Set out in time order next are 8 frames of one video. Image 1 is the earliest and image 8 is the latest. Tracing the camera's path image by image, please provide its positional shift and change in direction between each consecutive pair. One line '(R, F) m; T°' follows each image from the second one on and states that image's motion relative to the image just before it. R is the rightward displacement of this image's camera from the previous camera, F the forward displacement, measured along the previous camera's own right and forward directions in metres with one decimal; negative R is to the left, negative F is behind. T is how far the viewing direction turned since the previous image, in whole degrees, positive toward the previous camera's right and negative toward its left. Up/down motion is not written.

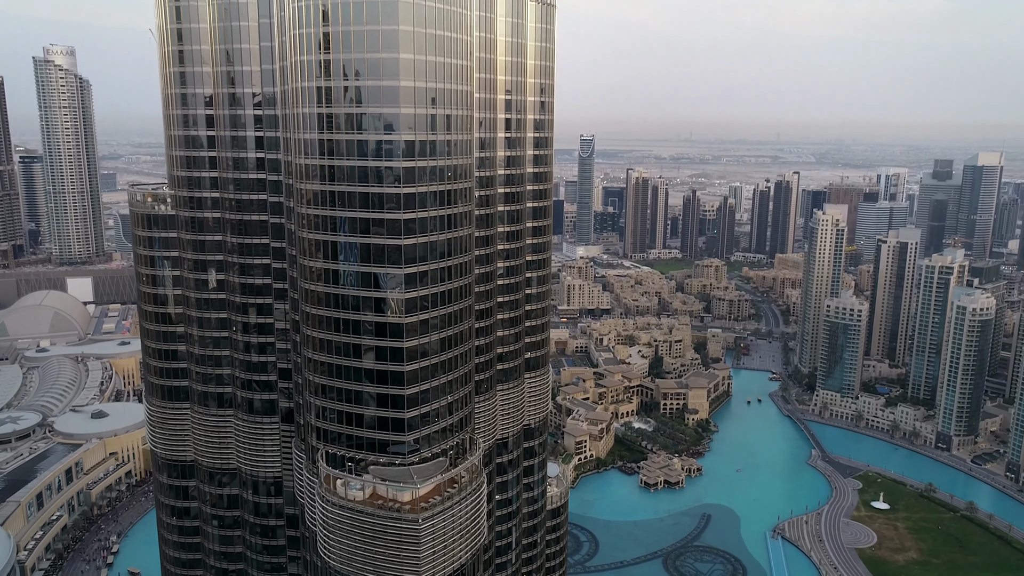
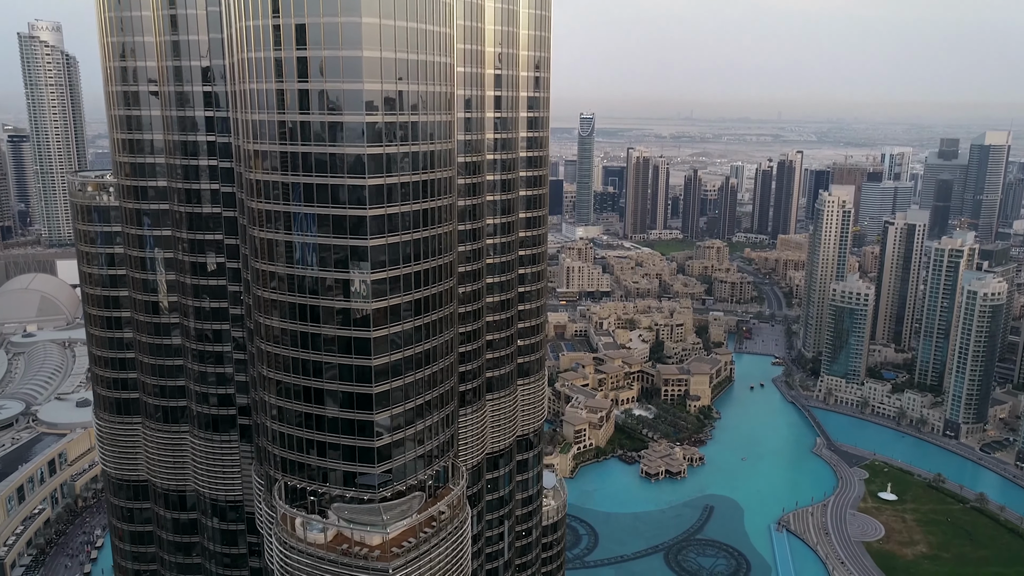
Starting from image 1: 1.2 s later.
(+0.4, +4.4) m; 0°
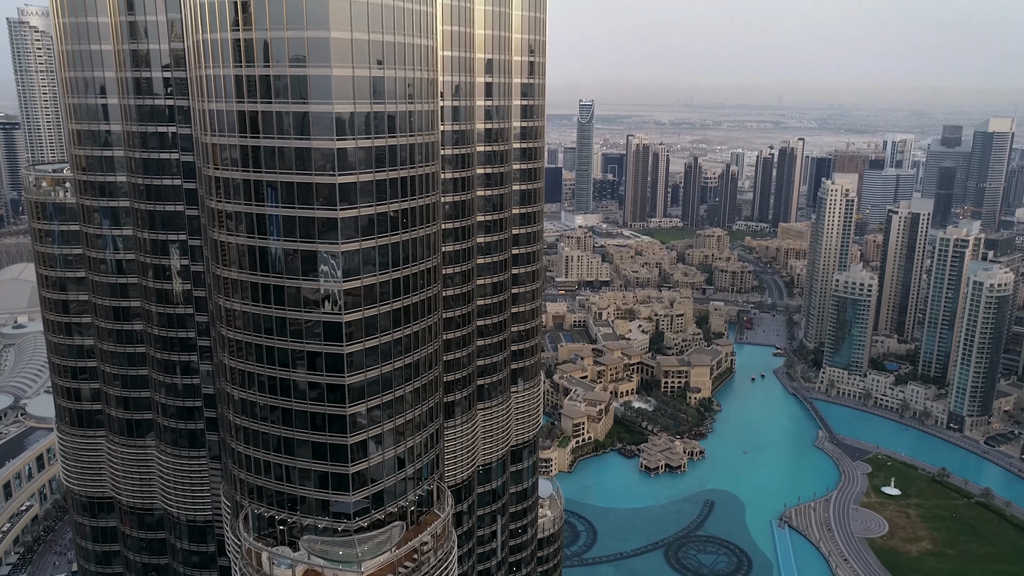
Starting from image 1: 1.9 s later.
(+0.3, +2.6) m; 0°
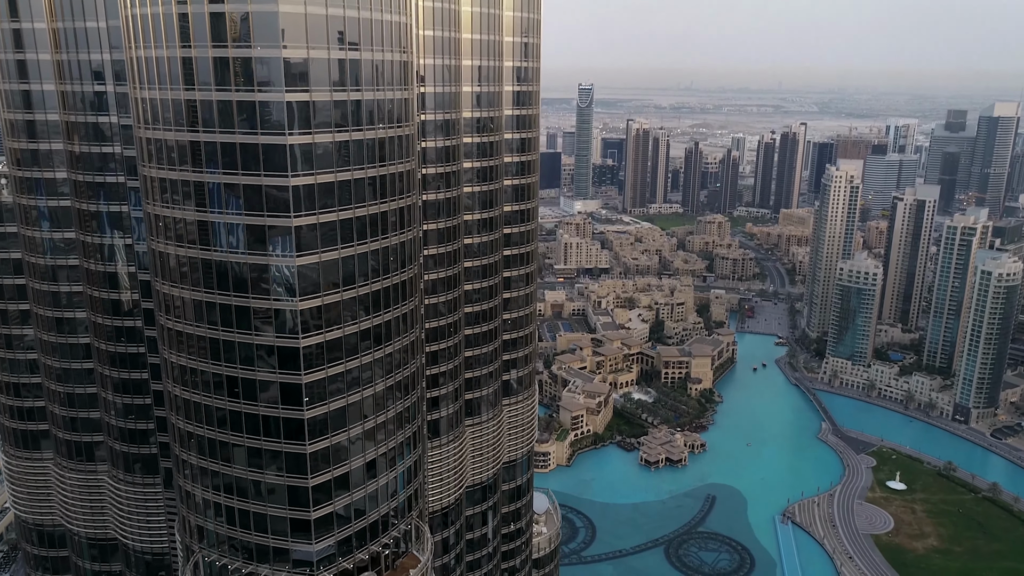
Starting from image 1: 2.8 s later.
(+0.3, +3.2) m; 0°
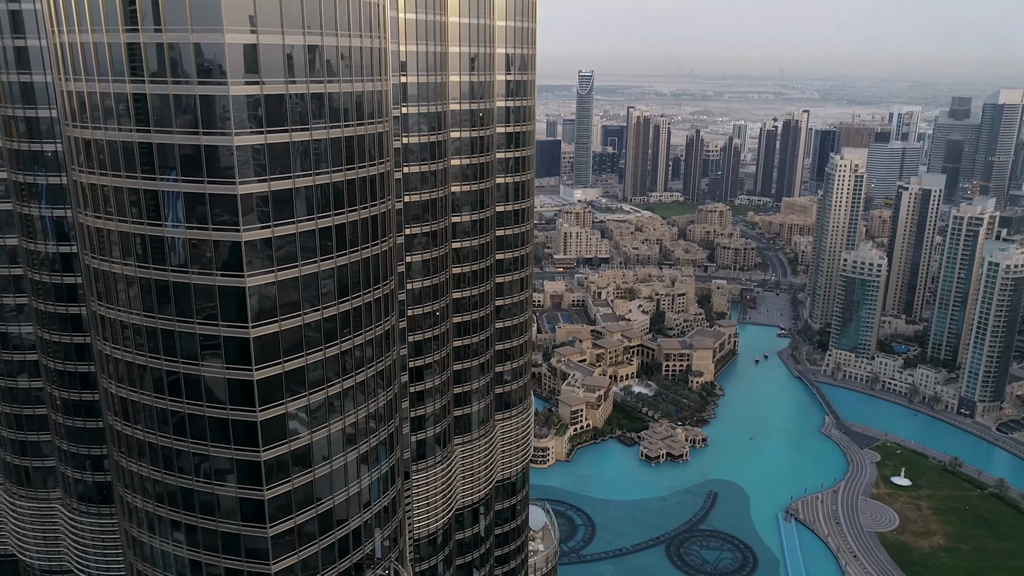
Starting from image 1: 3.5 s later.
(+0.3, +2.6) m; 0°
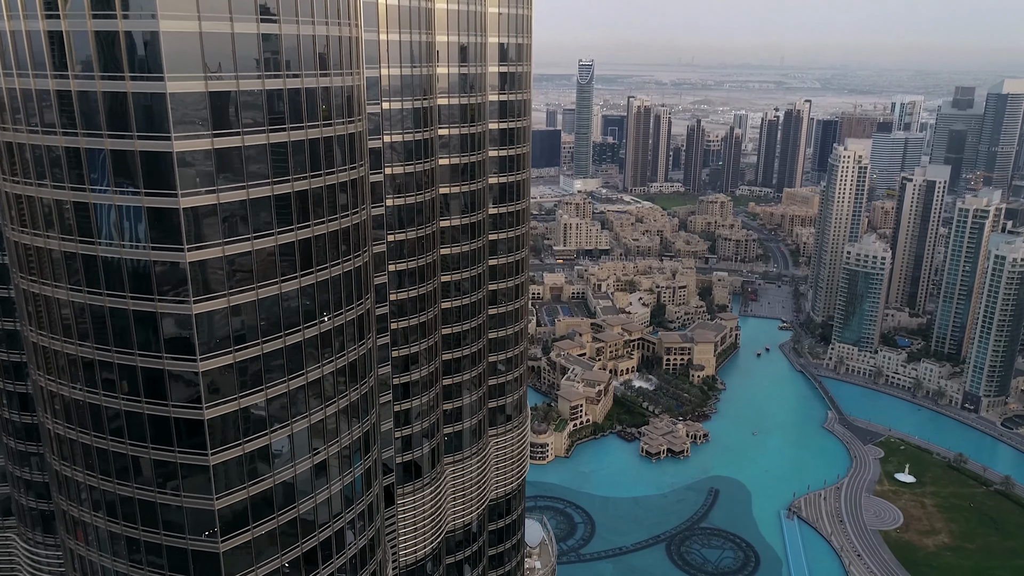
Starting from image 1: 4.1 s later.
(+0.2, +2.0) m; 0°
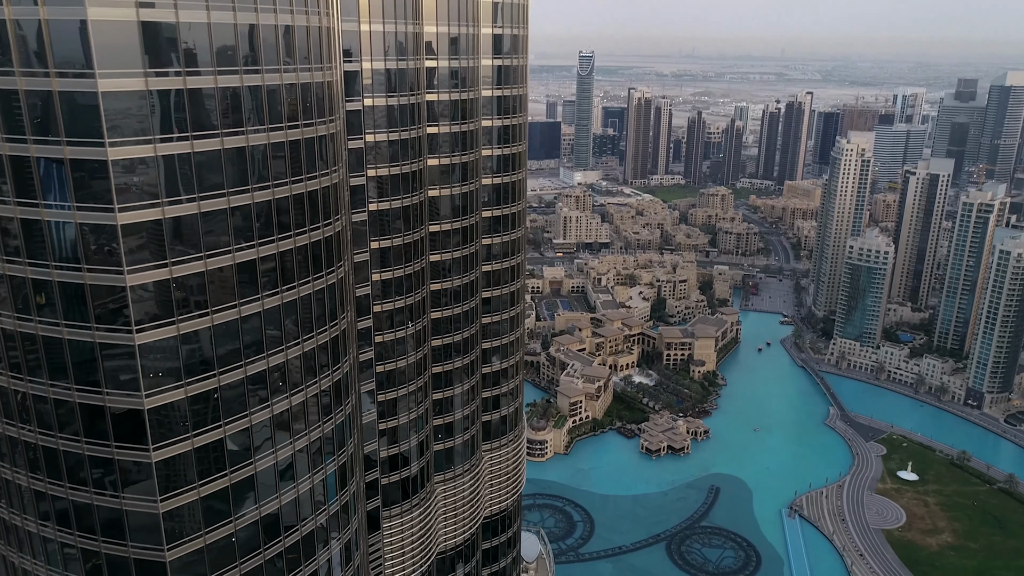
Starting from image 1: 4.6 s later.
(+0.2, +1.6) m; 0°
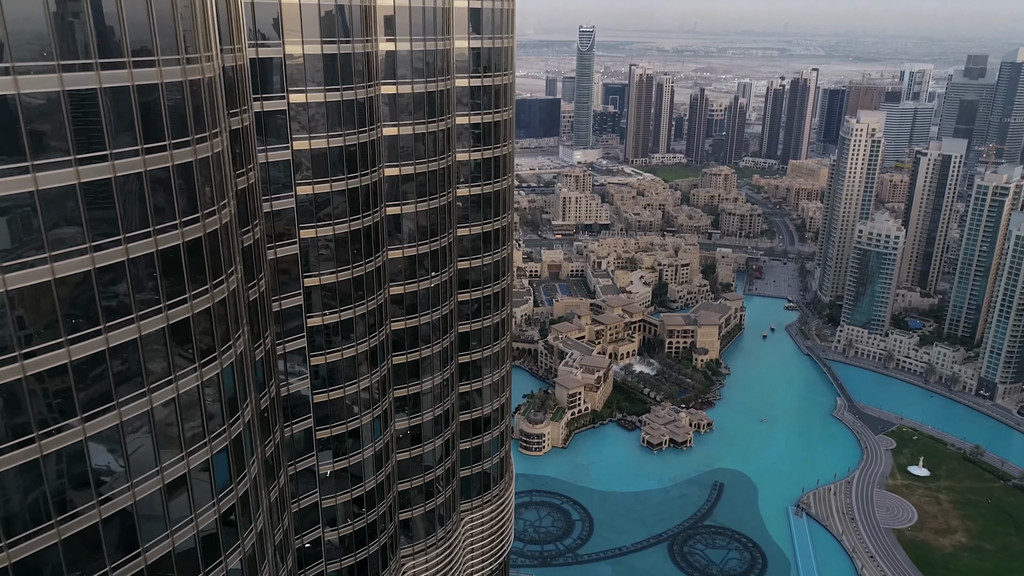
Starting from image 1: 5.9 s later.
(+0.4, +4.9) m; 0°
